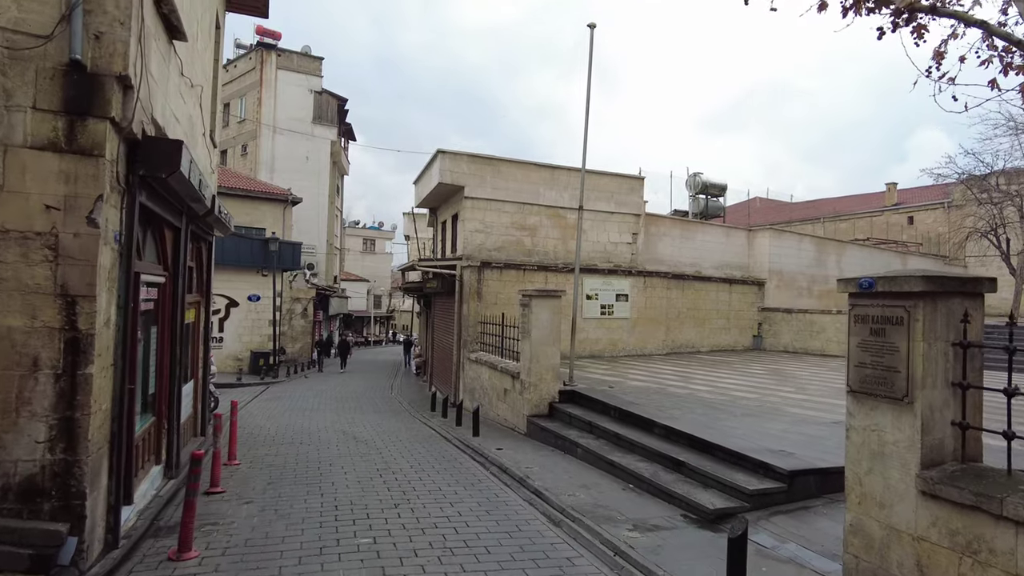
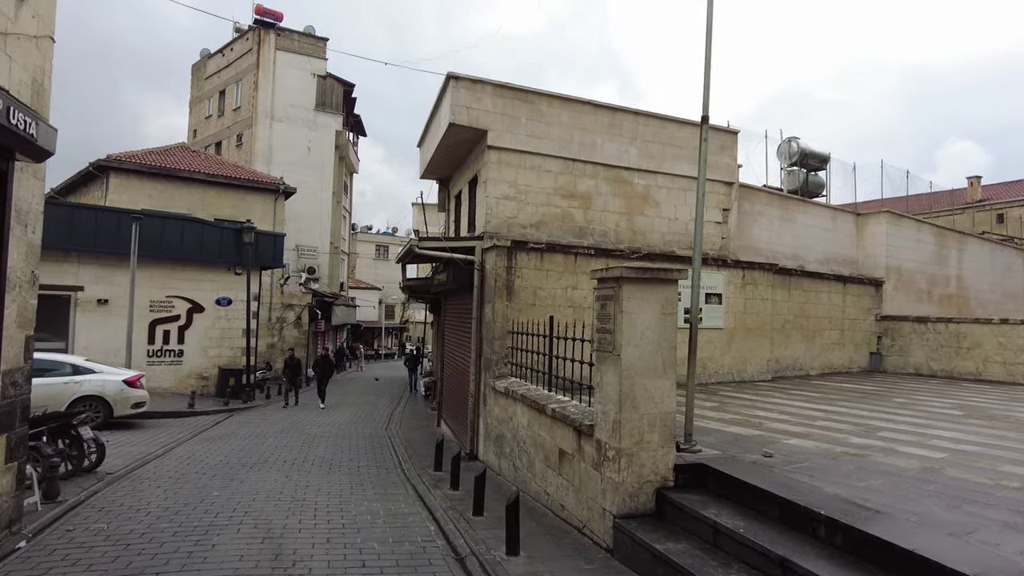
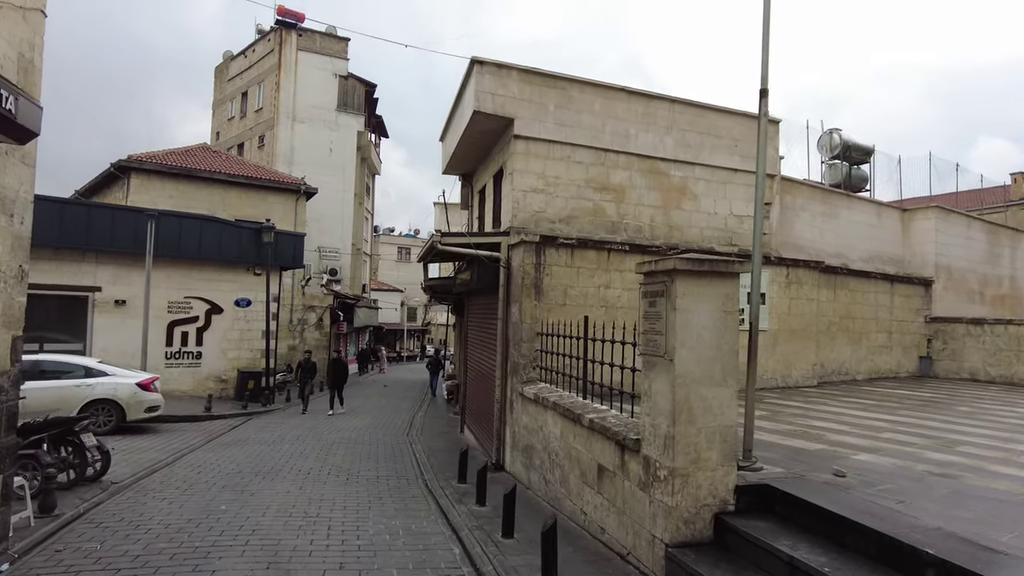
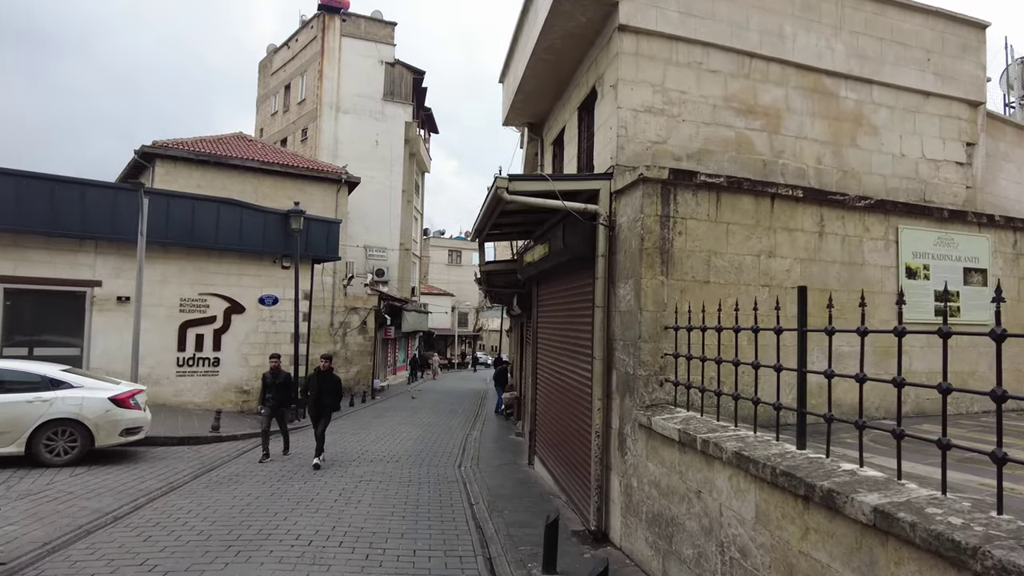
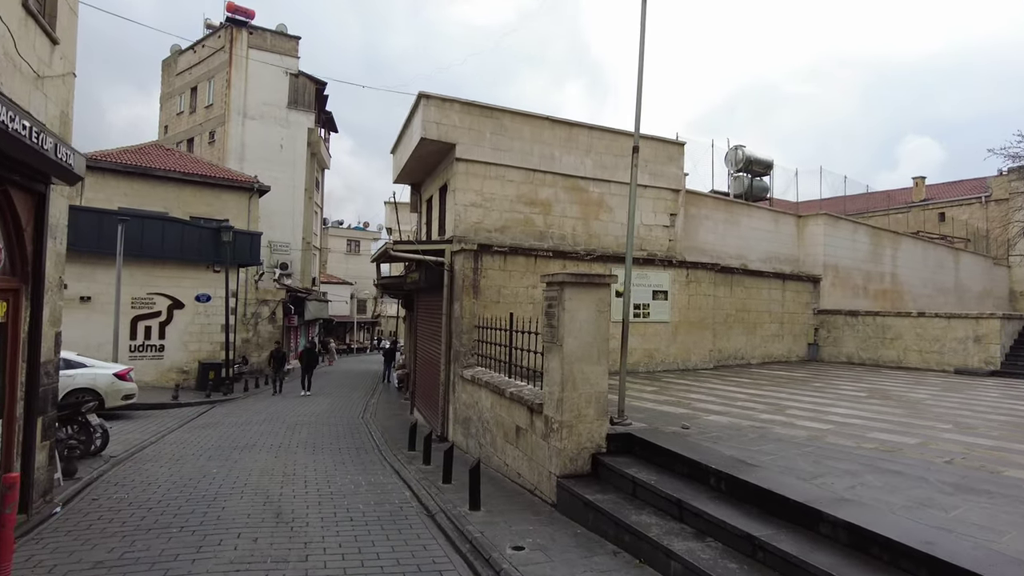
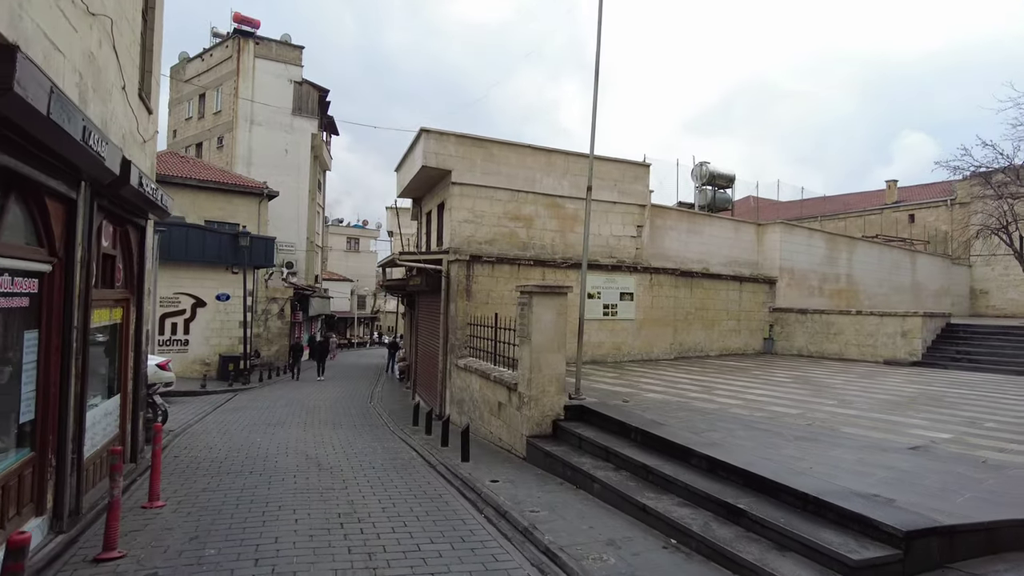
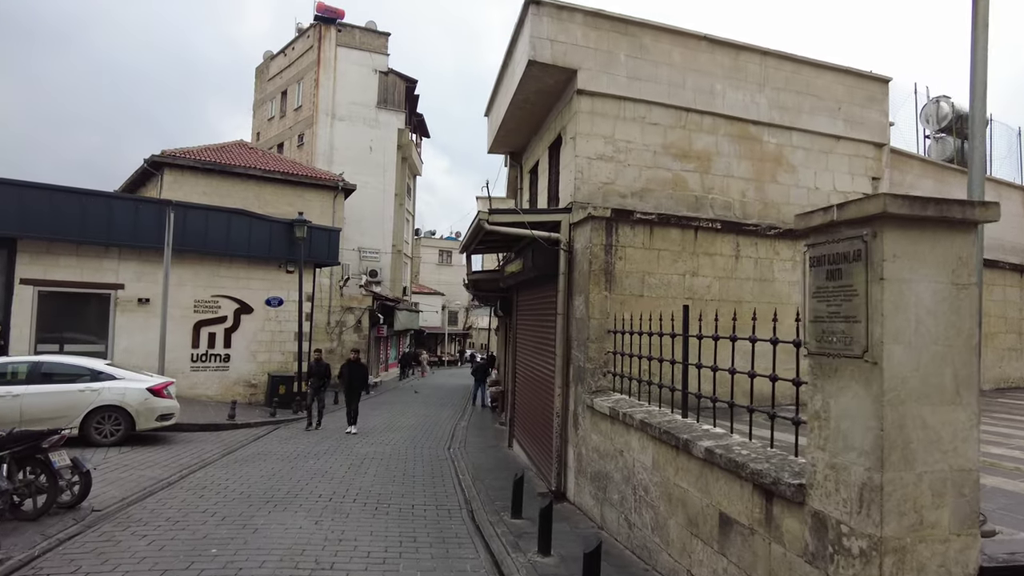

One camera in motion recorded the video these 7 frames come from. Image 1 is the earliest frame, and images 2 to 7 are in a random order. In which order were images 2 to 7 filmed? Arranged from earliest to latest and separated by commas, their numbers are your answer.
6, 5, 2, 3, 7, 4
